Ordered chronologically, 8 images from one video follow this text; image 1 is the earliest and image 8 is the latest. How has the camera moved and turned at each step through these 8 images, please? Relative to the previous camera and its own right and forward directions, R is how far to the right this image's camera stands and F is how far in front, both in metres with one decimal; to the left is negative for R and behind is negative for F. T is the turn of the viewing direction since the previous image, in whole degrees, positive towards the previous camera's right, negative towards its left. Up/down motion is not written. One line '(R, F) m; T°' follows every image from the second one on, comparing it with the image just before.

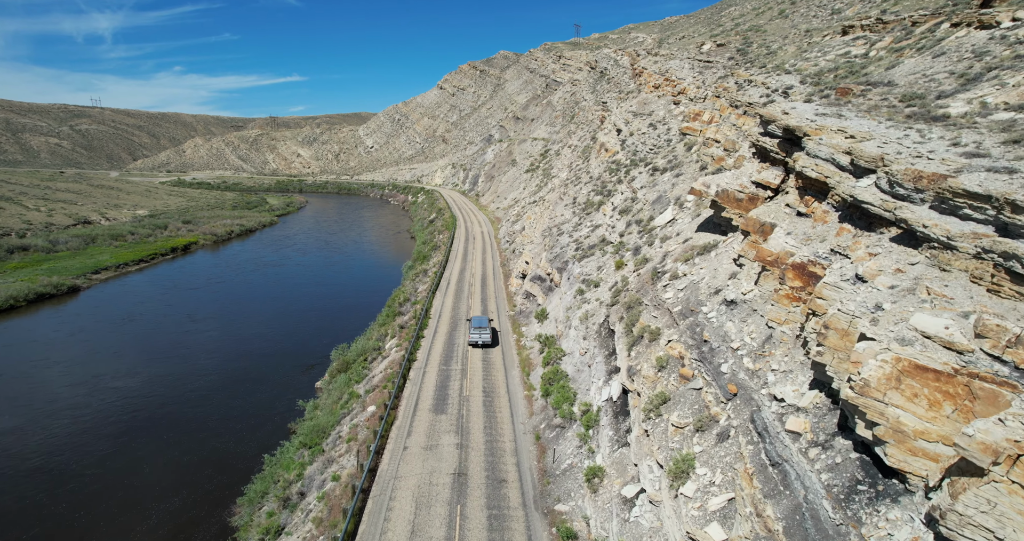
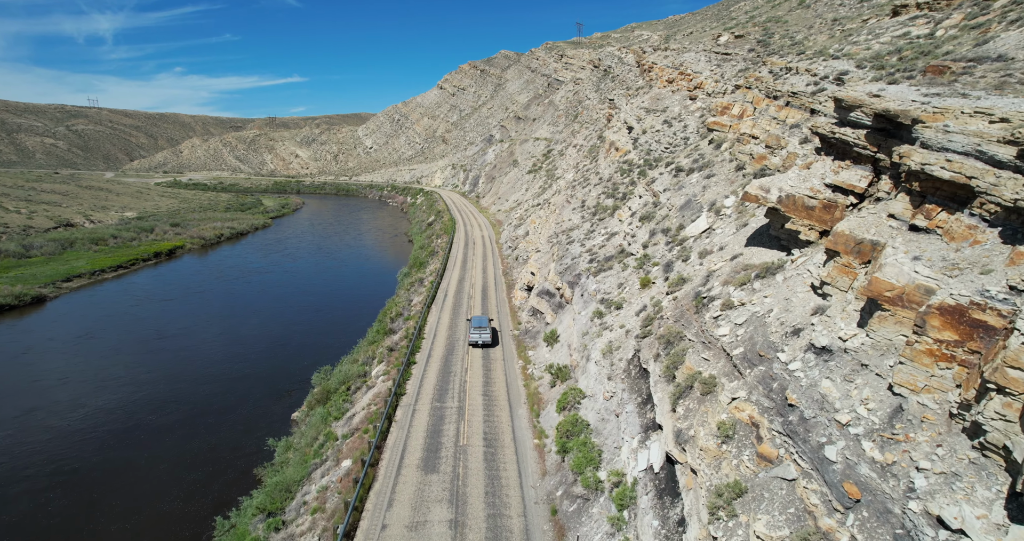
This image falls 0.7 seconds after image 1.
(-0.2, +3.6) m; 0°
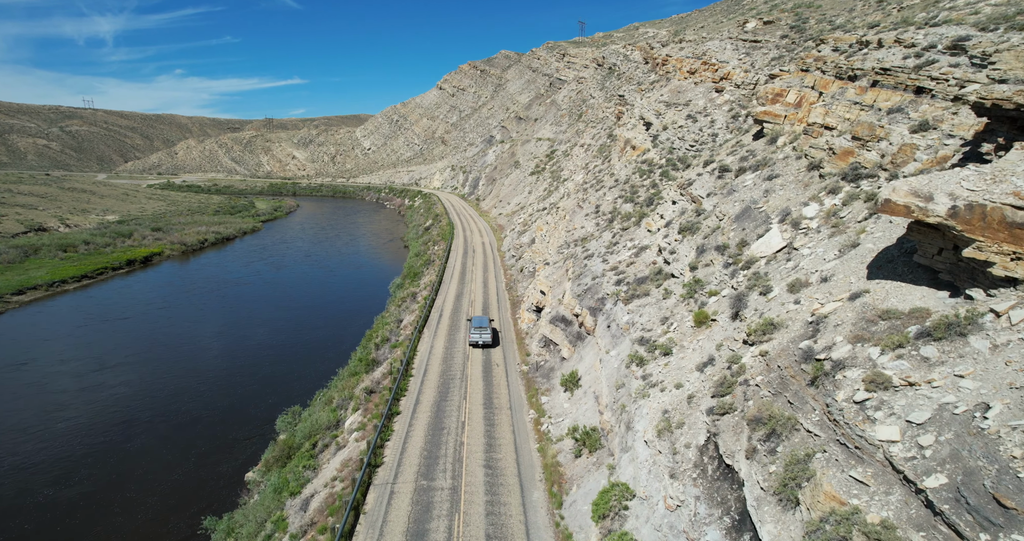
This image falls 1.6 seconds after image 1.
(-0.3, +4.9) m; 0°
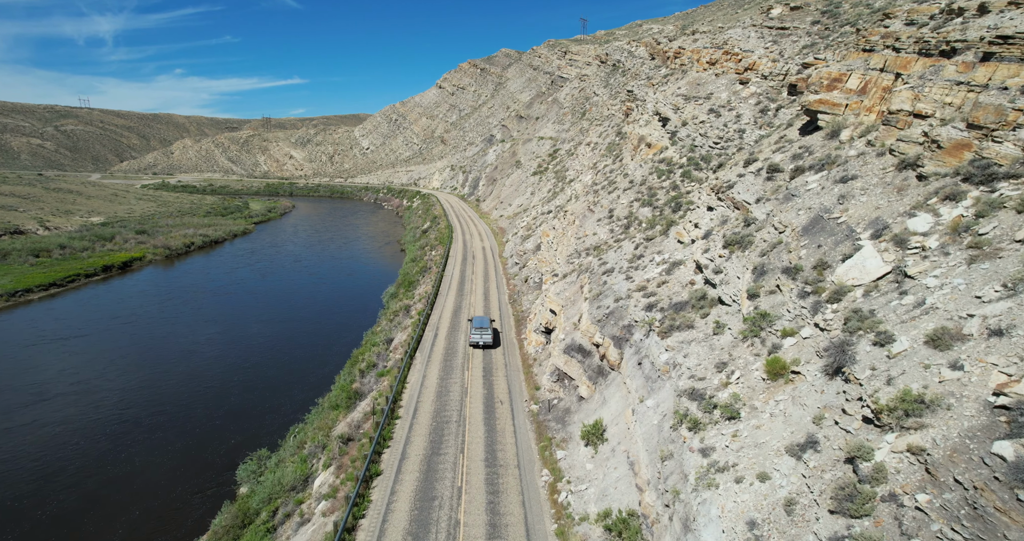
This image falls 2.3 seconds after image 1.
(-0.2, +3.8) m; 0°
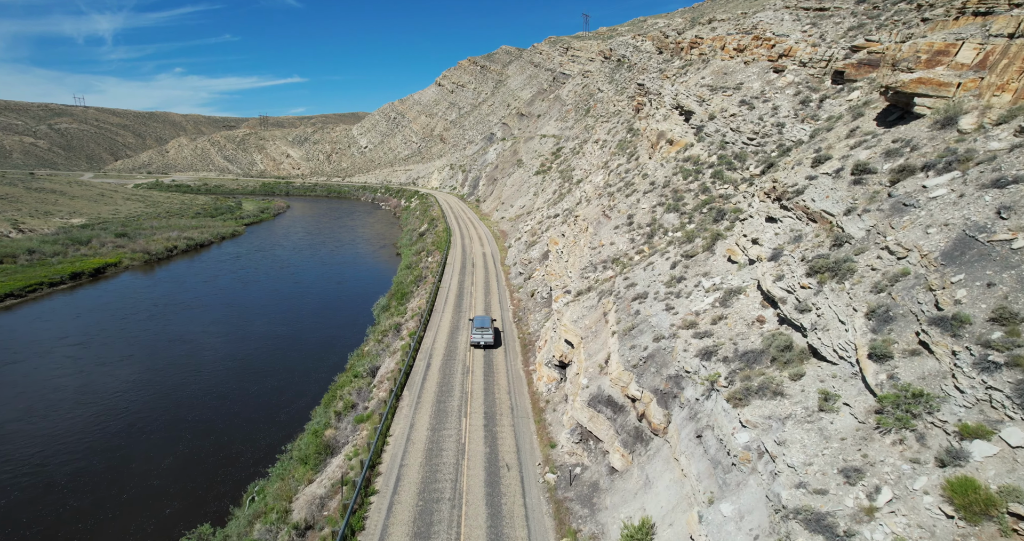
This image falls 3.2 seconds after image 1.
(-0.3, +4.3) m; 0°
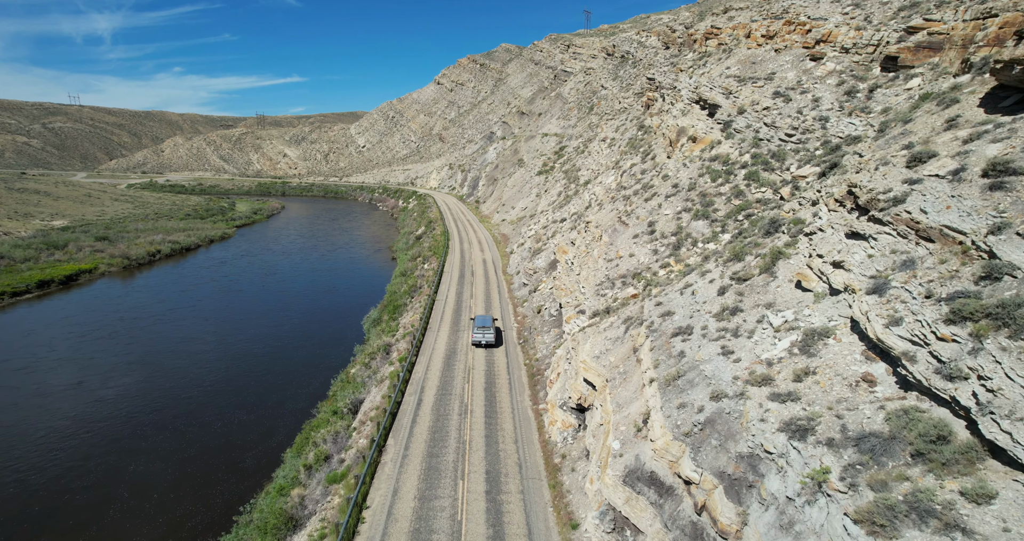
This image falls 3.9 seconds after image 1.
(-0.2, +3.8) m; 0°
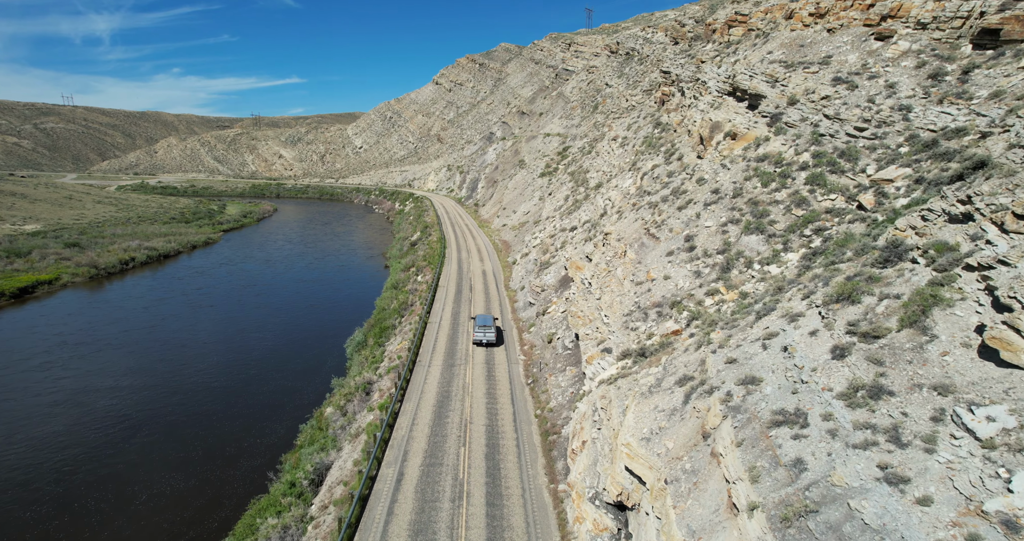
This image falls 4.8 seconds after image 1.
(-0.3, +5.1) m; 0°
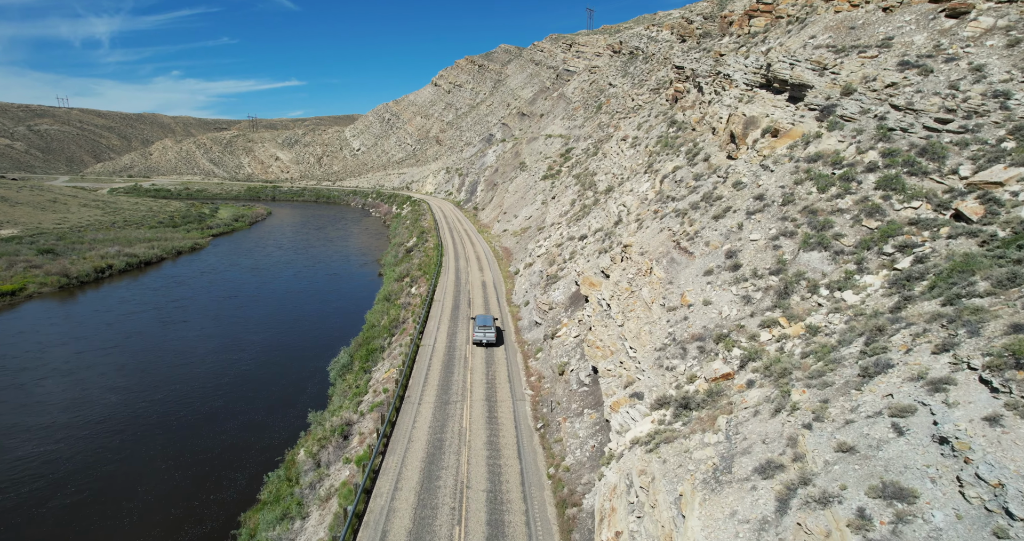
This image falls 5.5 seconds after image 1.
(-0.2, +3.9) m; 0°
